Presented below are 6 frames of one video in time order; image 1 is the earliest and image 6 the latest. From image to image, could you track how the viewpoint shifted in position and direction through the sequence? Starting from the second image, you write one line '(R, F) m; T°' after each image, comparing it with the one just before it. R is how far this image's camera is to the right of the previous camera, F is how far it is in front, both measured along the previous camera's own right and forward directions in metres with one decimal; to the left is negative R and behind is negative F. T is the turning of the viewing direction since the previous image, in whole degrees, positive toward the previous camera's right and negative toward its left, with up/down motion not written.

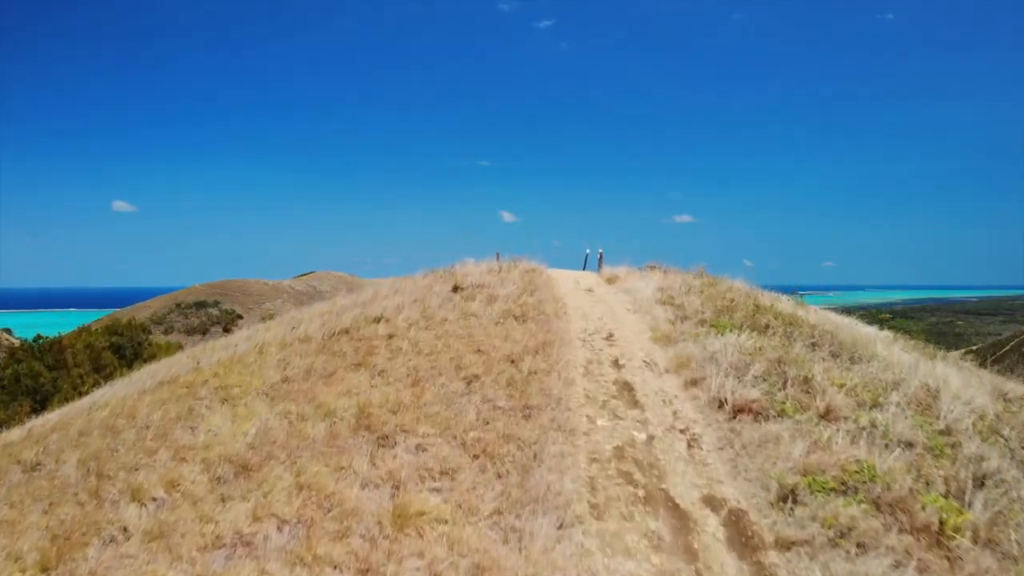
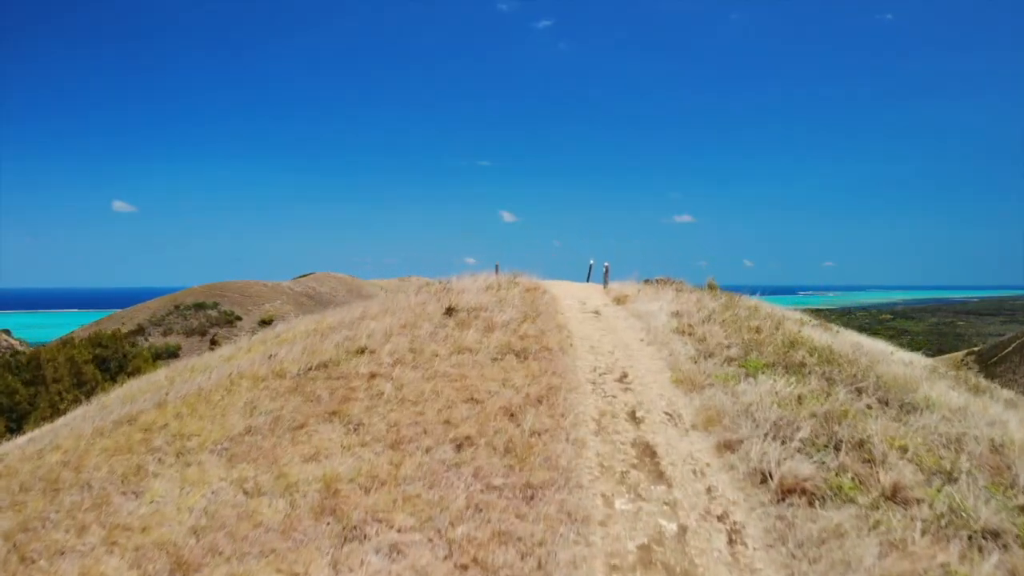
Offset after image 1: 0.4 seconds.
(0.0, +1.1) m; 0°
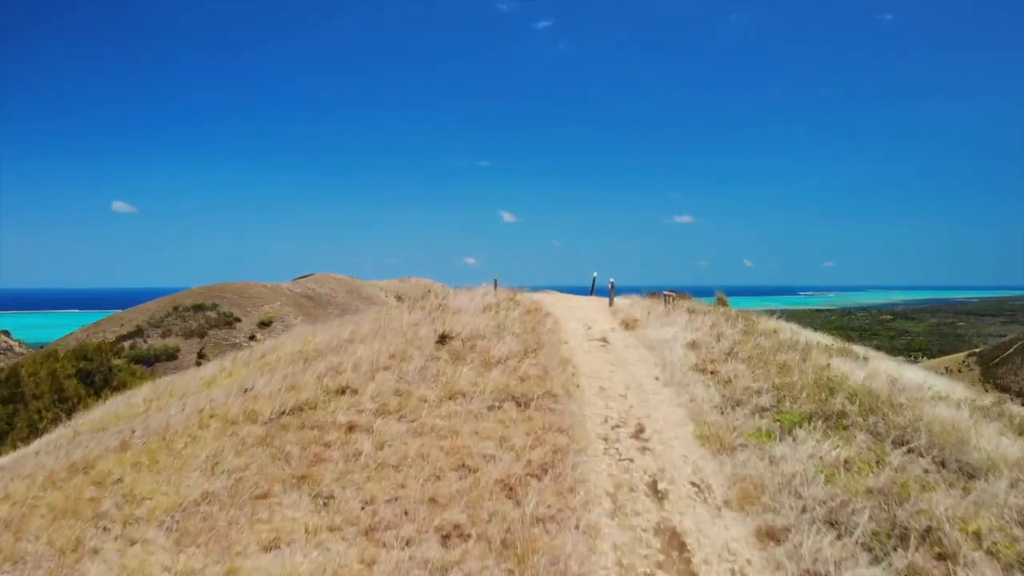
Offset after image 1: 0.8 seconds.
(0.0, +1.0) m; 0°
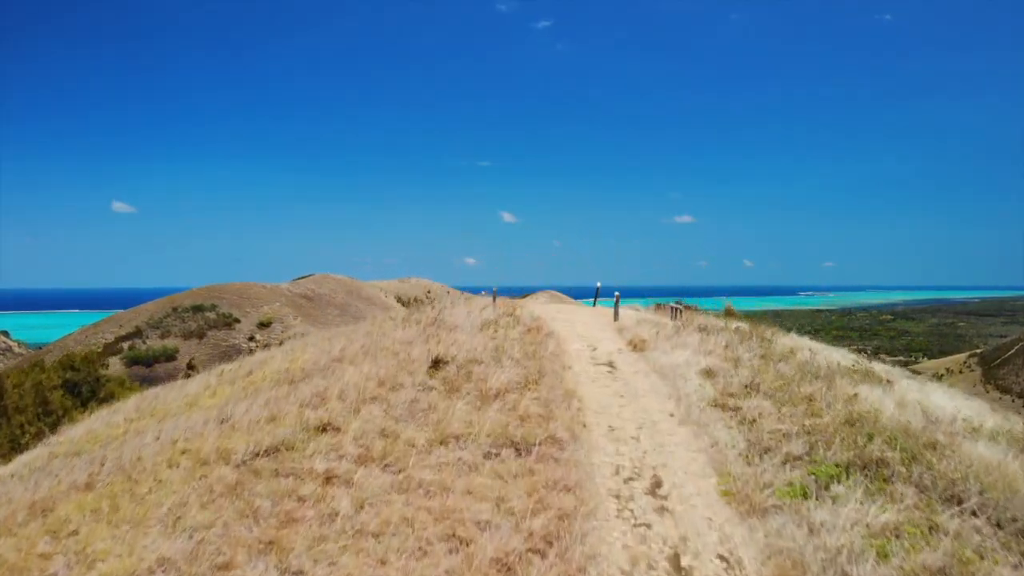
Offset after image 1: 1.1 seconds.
(0.0, +0.8) m; 0°
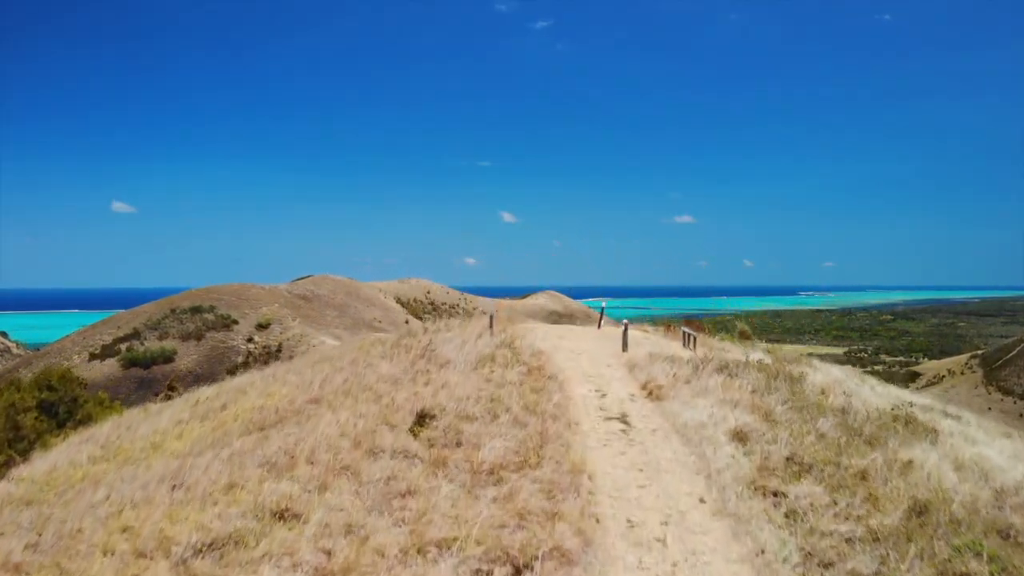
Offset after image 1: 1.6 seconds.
(0.0, +1.3) m; 0°
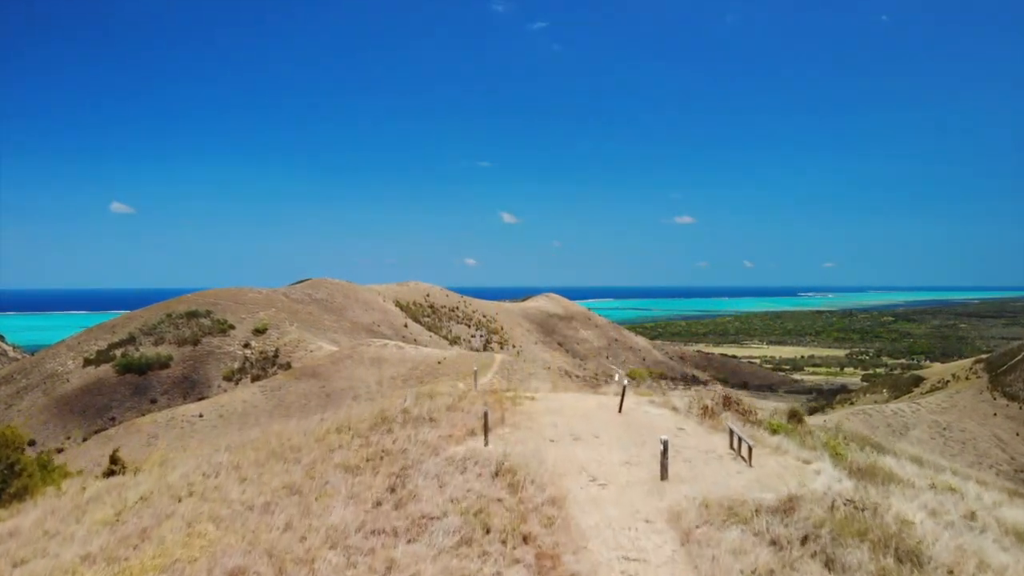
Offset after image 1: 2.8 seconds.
(0.0, +3.3) m; 0°
